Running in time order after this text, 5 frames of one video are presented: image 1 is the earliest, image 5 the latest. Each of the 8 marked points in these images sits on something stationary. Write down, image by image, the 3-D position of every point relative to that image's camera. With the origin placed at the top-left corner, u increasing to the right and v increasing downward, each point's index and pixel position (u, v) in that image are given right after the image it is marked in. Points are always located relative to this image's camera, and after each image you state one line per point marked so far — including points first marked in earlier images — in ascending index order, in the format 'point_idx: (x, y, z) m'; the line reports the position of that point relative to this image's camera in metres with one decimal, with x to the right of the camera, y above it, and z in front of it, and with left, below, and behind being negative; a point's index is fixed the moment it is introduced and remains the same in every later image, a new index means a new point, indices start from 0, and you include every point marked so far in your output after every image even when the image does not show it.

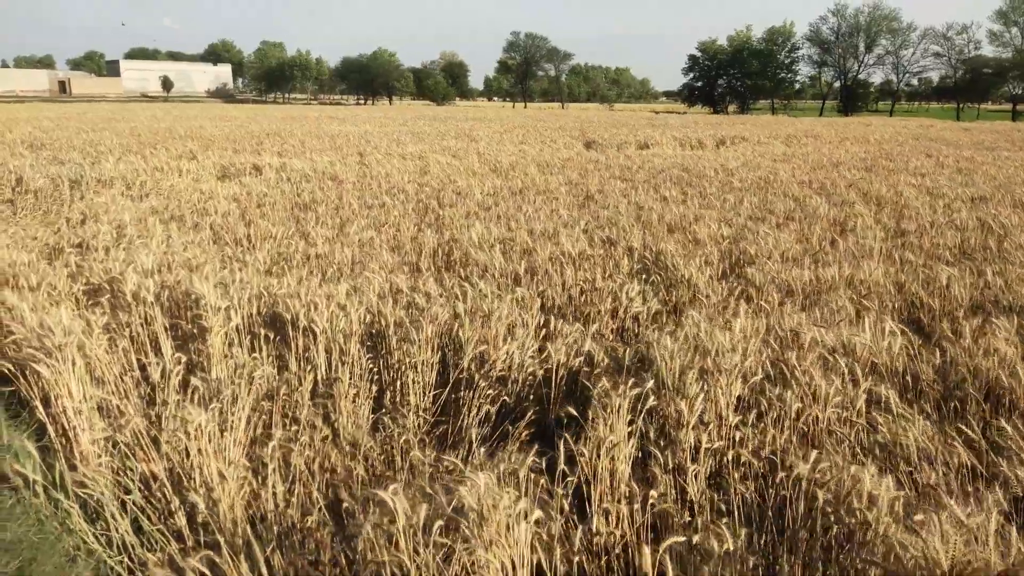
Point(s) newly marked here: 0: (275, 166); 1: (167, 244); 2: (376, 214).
0: (-3.1, +1.6, +9.3) m
1: (-2.2, +0.3, +4.6) m
2: (-1.1, +0.6, +5.9) m
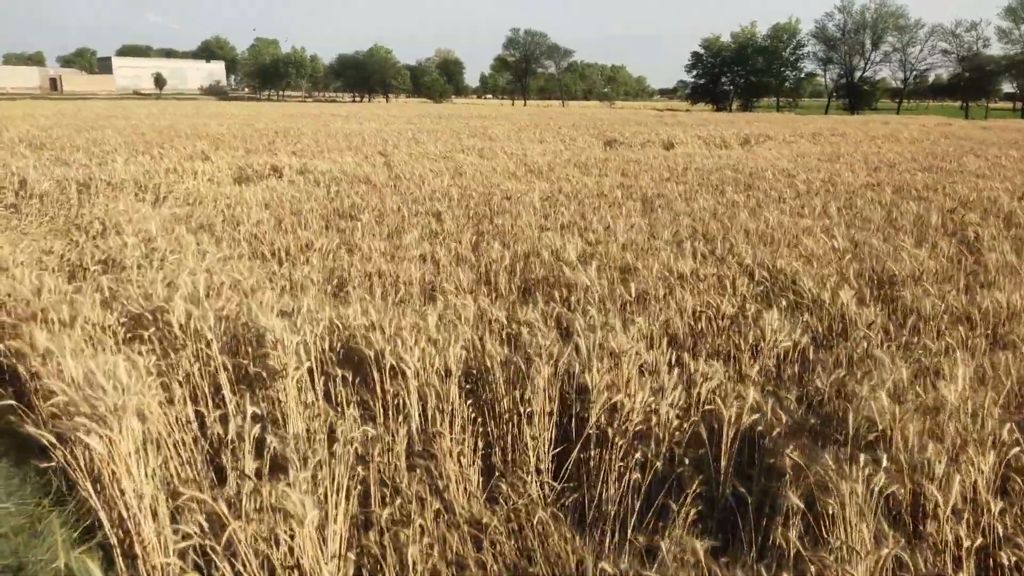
0: (-2.6, +1.4, +8.7) m
1: (-1.7, +0.1, +4.0) m
2: (-0.6, +0.5, +5.3) m
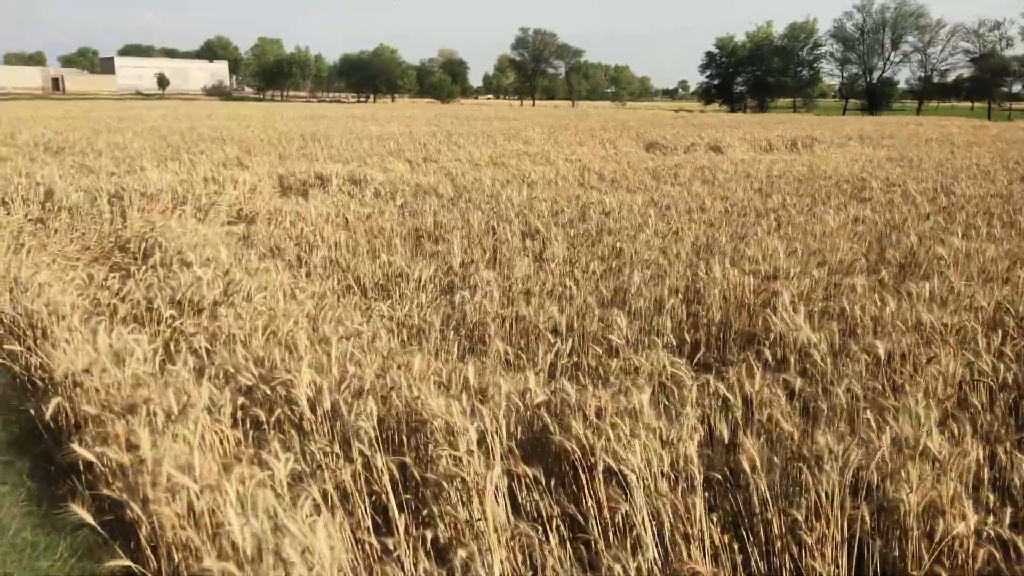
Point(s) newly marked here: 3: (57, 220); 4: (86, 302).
0: (-1.9, +1.2, +7.9) m
1: (-1.0, -0.1, +3.3) m
2: (+0.2, +0.3, +4.5) m
3: (-4.0, +0.6, +6.2) m
4: (-2.0, -0.1, +3.3) m
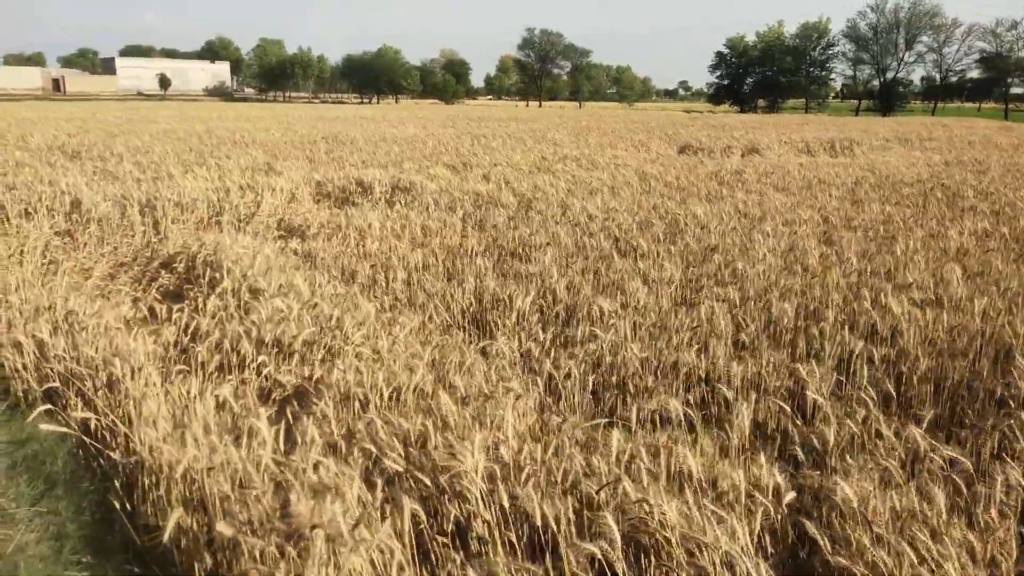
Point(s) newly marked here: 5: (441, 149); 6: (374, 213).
0: (-1.3, +1.1, +7.4) m
1: (-0.4, -0.2, +2.7) m
2: (+0.7, +0.1, +4.0) m
3: (-3.4, +0.4, +5.6) m
4: (-1.4, -0.2, +2.7) m
5: (-1.1, +2.2, +11.3) m
6: (-1.1, +0.6, +5.7) m
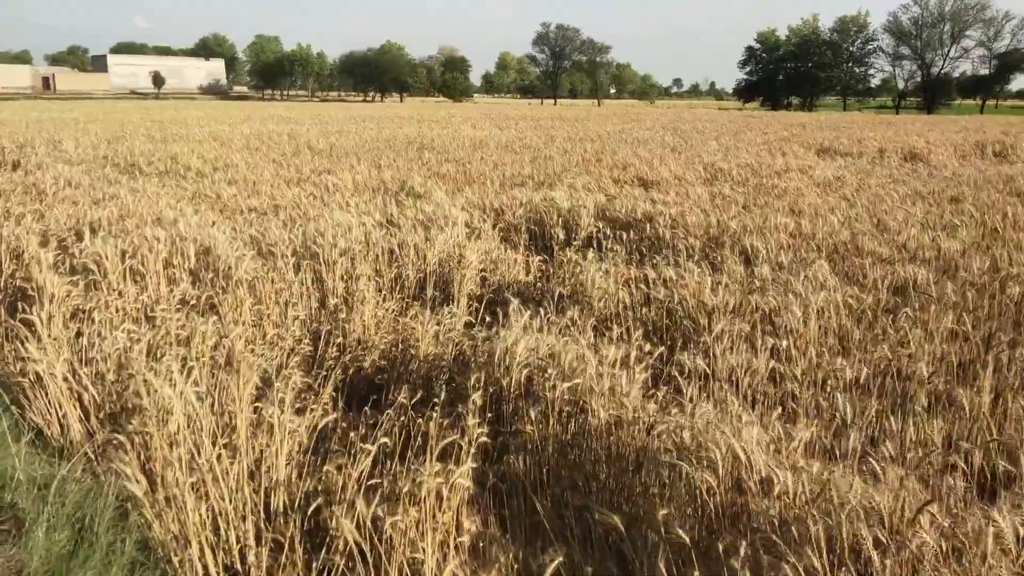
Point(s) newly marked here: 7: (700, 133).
0: (+0.7, +0.5, +5.4) m
1: (+1.7, -0.8, +0.7) m
2: (+2.8, -0.4, +2.0) m
3: (-1.4, -0.1, +3.6) m
4: (+0.7, -0.8, +0.7) m
5: (+0.8, +1.7, +9.3) m
6: (+0.9, +0.1, +3.7) m
7: (+4.0, +3.3, +15.1) m
